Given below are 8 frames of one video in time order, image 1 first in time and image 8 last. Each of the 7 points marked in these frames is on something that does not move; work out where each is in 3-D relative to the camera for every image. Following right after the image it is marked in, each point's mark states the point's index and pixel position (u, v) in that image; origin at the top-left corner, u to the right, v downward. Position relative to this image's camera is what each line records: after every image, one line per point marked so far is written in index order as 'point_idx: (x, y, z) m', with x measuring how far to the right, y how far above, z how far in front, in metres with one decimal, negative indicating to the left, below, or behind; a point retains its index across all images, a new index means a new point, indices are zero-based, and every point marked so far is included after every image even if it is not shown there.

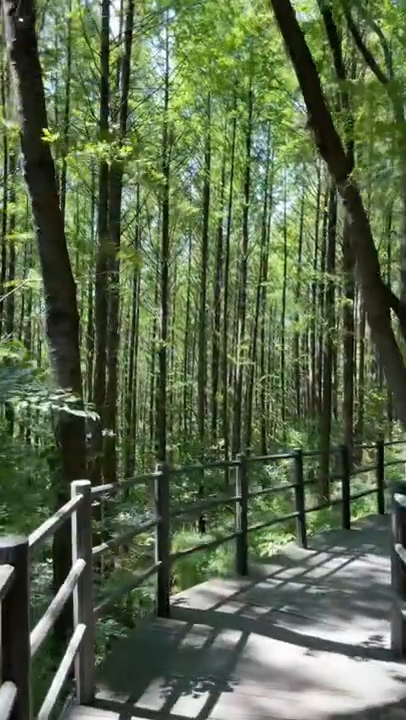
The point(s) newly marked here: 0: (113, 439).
0: (-2.4, -2.2, +14.9) m
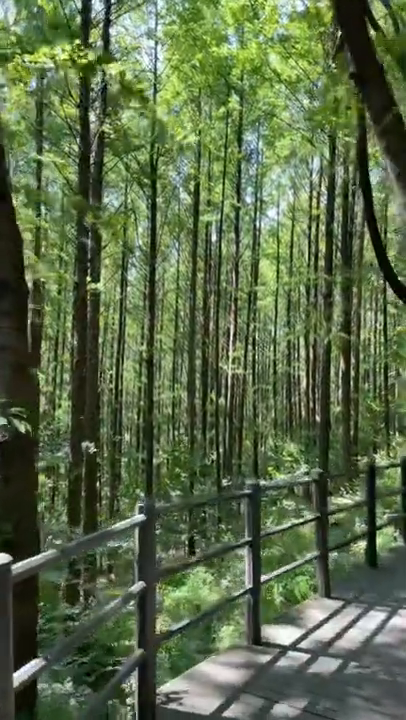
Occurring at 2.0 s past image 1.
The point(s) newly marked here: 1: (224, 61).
0: (-2.7, -2.3, +13.6) m
1: (+0.7, +10.0, +18.5) m
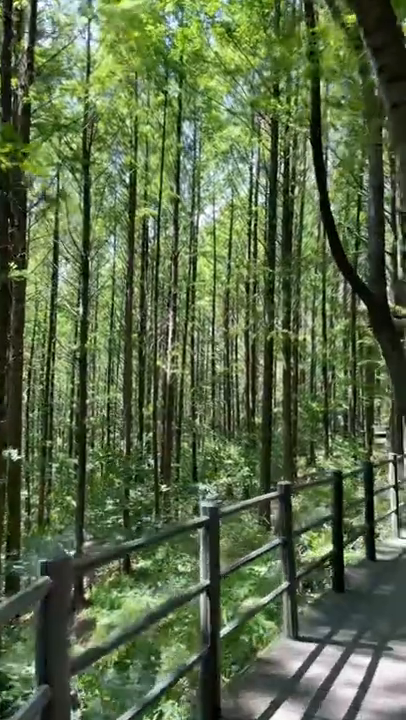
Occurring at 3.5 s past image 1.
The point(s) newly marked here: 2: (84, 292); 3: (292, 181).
0: (-4.1, -2.3, +12.2) m
1: (-1.3, +10.0, +17.5) m
2: (-4.1, +2.4, +19.3) m
3: (+3.1, +6.2, +19.0) m
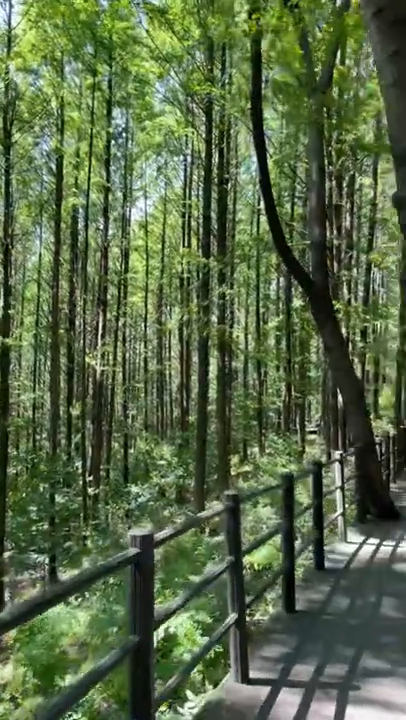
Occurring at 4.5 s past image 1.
0: (-5.5, -2.2, +11.0) m
1: (-3.3, +10.2, +16.5) m
2: (-6.4, +2.5, +17.9) m
3: (+0.8, +6.3, +18.5) m
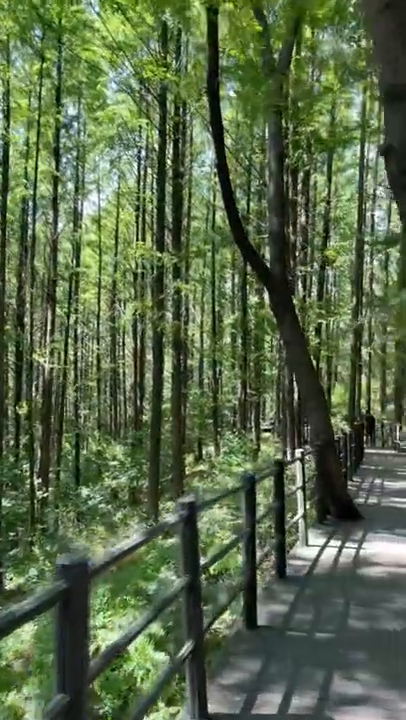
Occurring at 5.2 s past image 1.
0: (-6.3, -2.1, +10.1) m
1: (-4.7, +10.2, +15.8) m
2: (-7.8, +2.6, +16.9) m
3: (-0.7, +6.4, +18.1) m
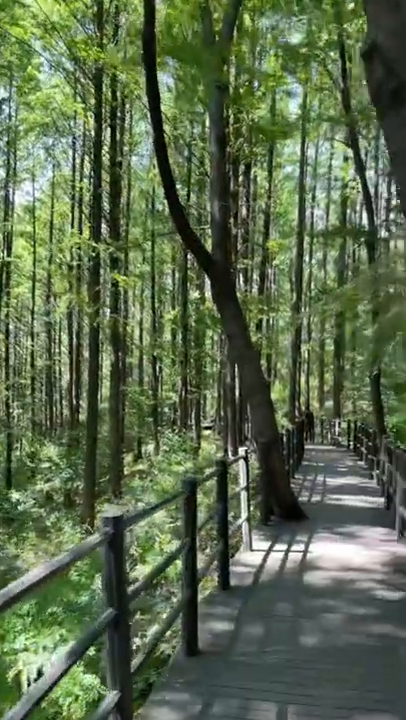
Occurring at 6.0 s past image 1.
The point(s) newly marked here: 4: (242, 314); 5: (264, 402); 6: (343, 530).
0: (-7.4, -2.0, +8.8) m
1: (-6.3, +10.4, +14.6) m
2: (-9.6, +2.7, +15.5) m
3: (-2.6, +6.5, +17.4) m
4: (+0.6, +0.7, +8.5) m
5: (+1.0, -0.7, +8.6) m
6: (+2.0, -2.5, +7.9) m
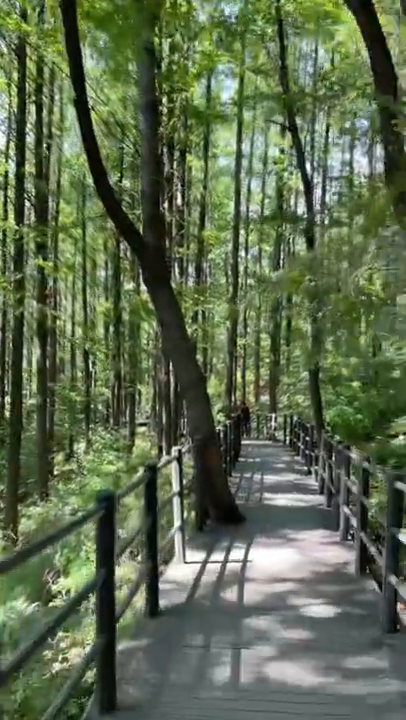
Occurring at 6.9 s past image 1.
0: (-8.3, -1.9, +7.3) m
1: (-8.0, +10.5, +13.1) m
2: (-11.3, +2.9, +13.6) m
3: (-4.6, +6.7, +16.3) m
4: (-0.4, +0.8, +7.9) m
5: (0.0, -0.5, +8.0) m
6: (+1.1, -2.3, +7.5) m
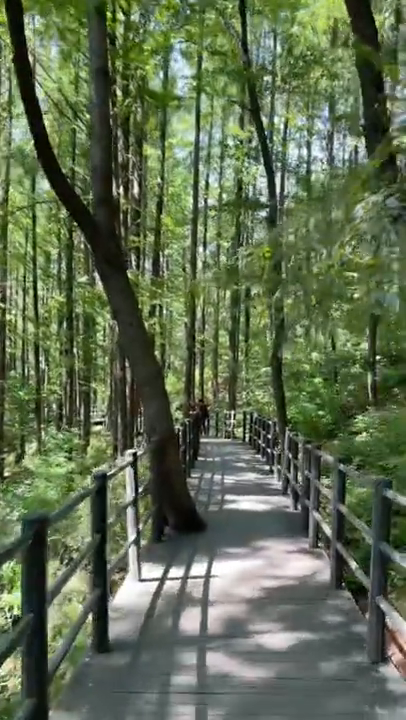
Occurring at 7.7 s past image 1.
0: (-8.8, -1.8, +6.1) m
1: (-8.9, +10.6, +11.9) m
2: (-12.3, +3.0, +12.2) m
3: (-5.8, +6.8, +15.3) m
4: (-1.0, +0.9, +7.3) m
5: (-0.6, -0.4, +7.5) m
6: (+0.5, -2.3, +7.0) m
